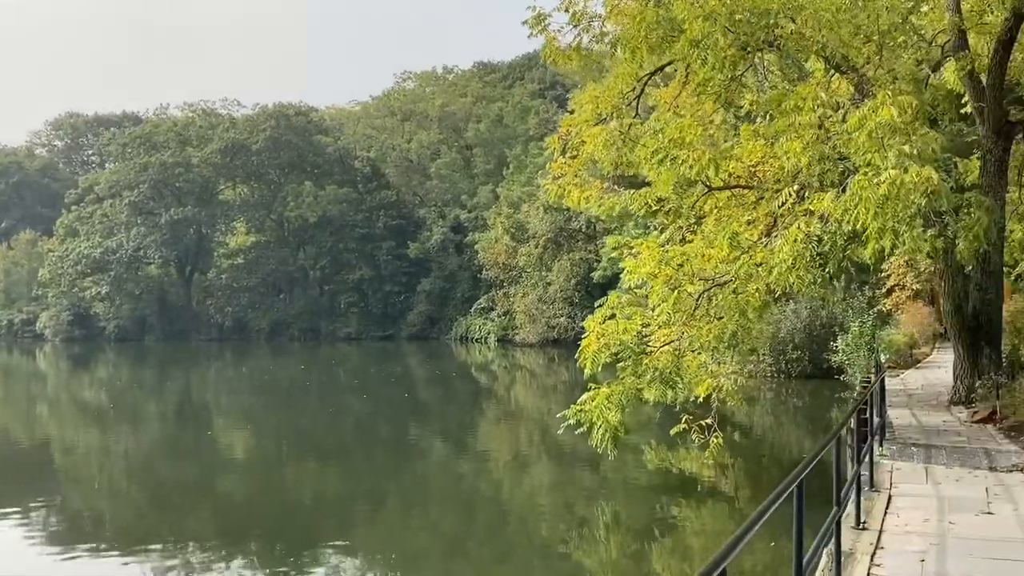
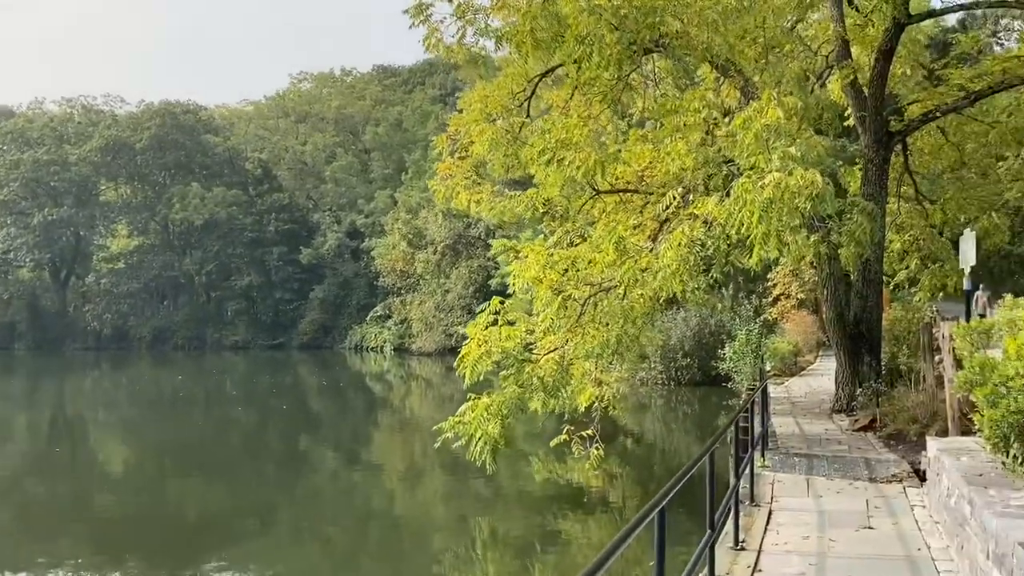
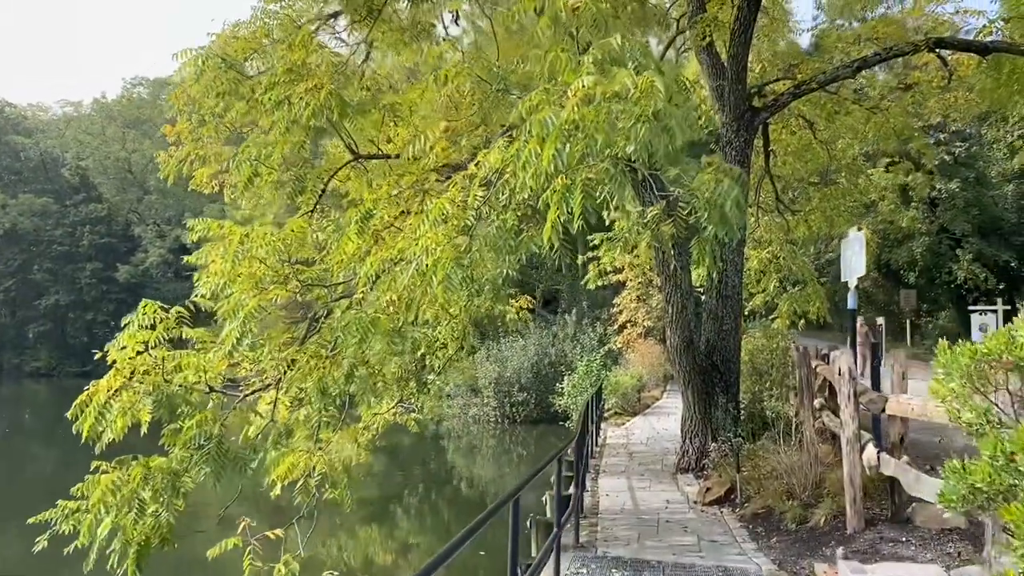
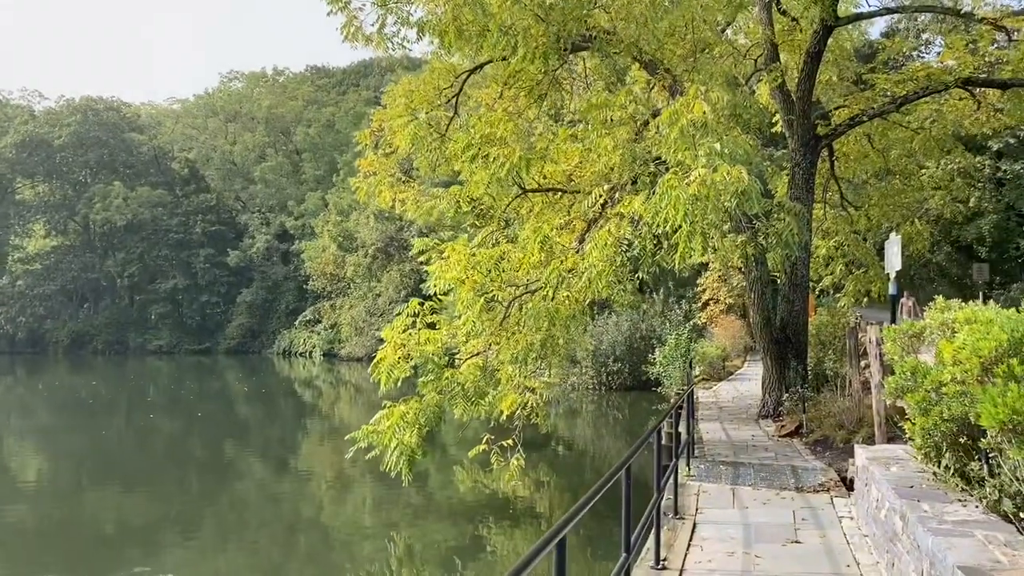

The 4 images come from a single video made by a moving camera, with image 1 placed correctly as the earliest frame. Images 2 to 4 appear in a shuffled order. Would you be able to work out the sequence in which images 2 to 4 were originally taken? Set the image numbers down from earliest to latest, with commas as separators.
2, 4, 3
